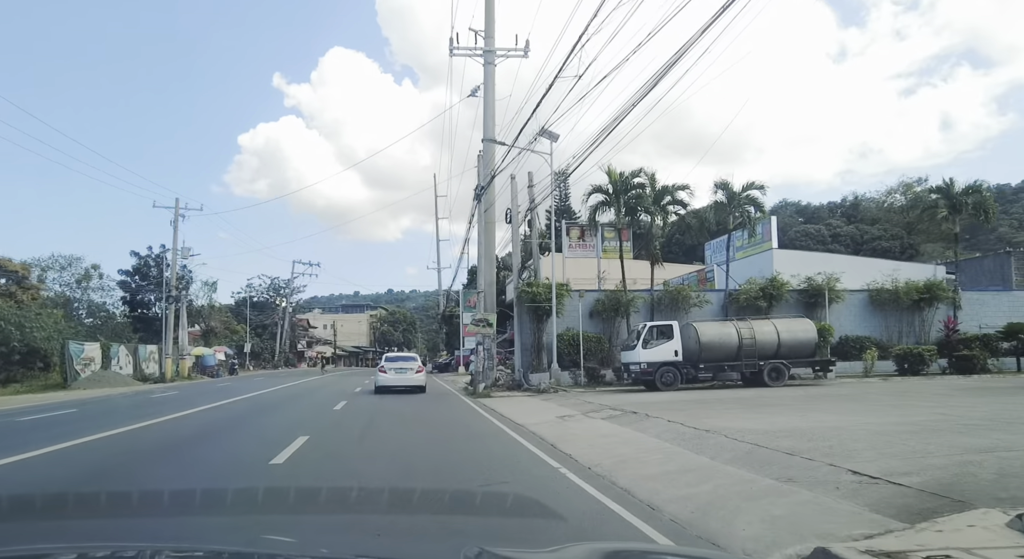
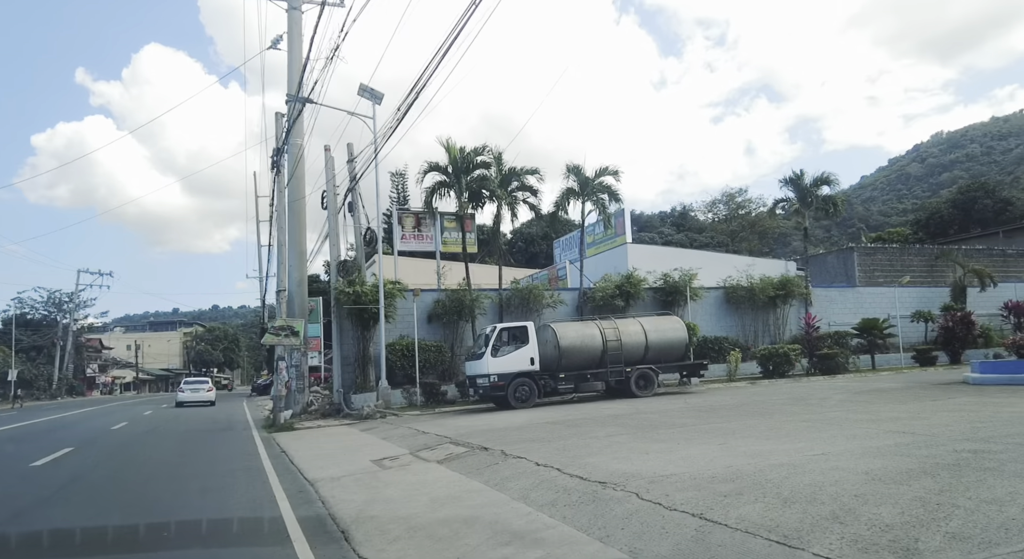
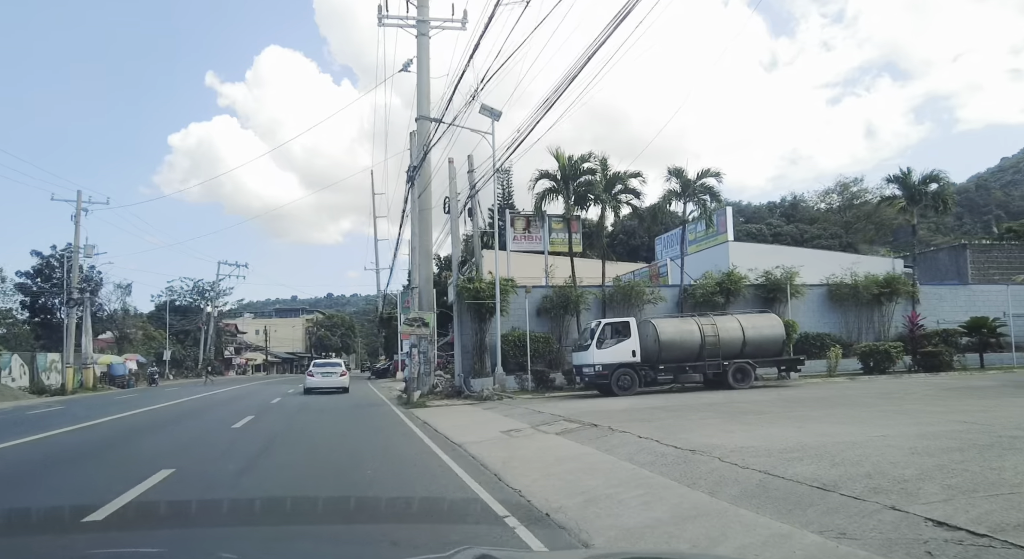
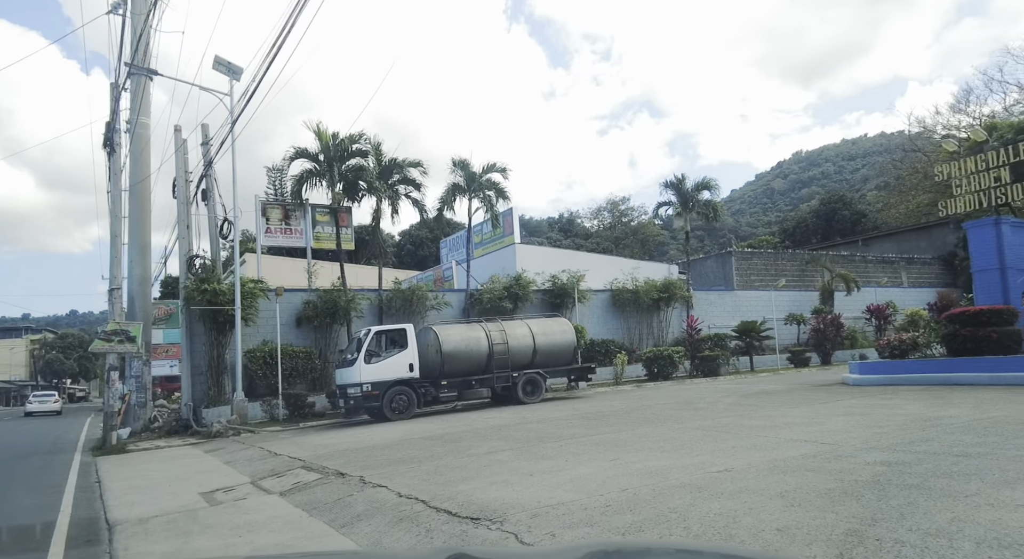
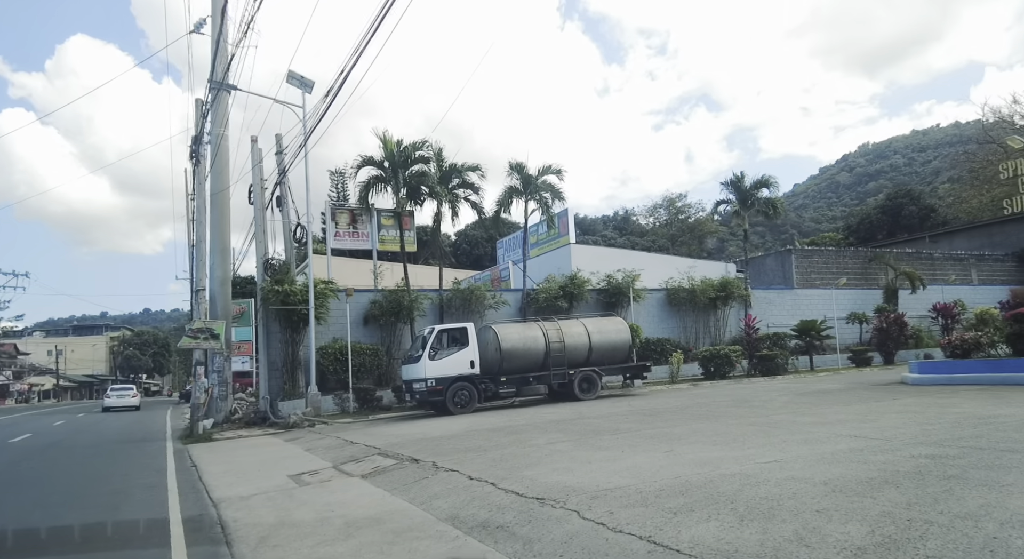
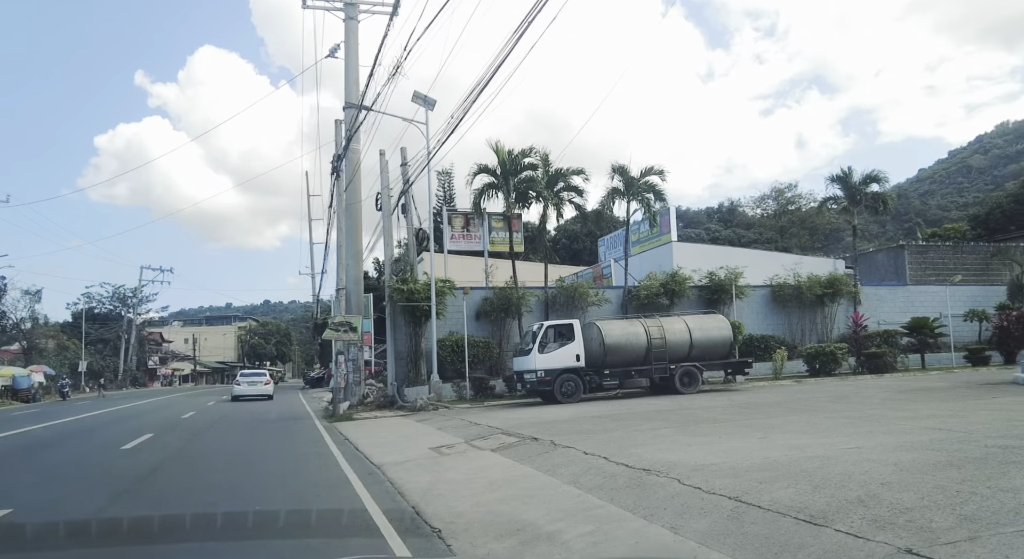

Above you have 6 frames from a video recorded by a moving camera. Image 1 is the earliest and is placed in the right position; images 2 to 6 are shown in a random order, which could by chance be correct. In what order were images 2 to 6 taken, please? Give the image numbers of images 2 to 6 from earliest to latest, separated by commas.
3, 6, 2, 5, 4
